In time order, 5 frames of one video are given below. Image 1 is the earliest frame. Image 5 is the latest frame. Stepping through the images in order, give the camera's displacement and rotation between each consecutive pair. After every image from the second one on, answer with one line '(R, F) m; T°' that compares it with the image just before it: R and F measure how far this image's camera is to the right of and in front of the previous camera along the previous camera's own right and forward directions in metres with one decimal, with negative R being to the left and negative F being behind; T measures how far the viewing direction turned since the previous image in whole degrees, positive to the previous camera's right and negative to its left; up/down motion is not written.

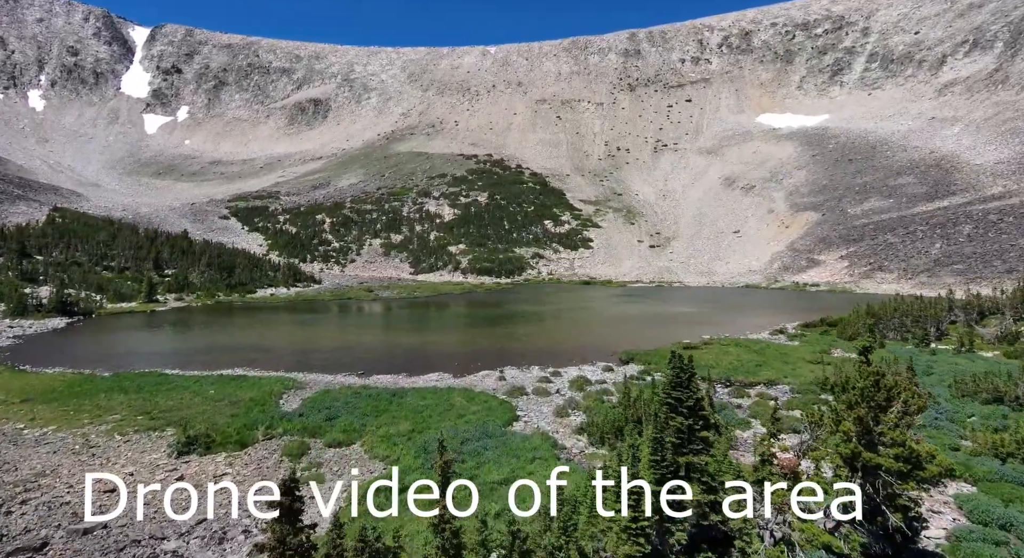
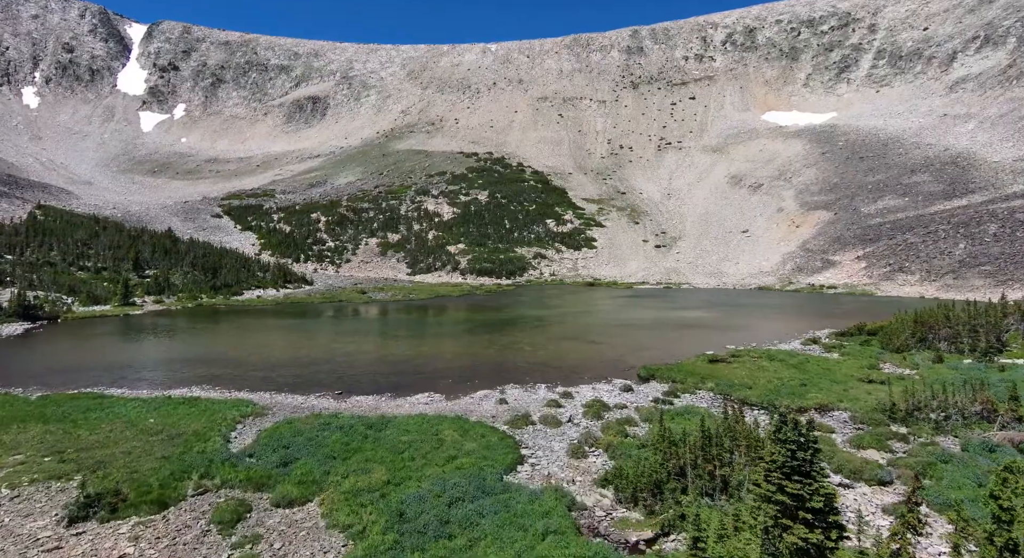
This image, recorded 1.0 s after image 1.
(-0.1, +2.6) m; 0°
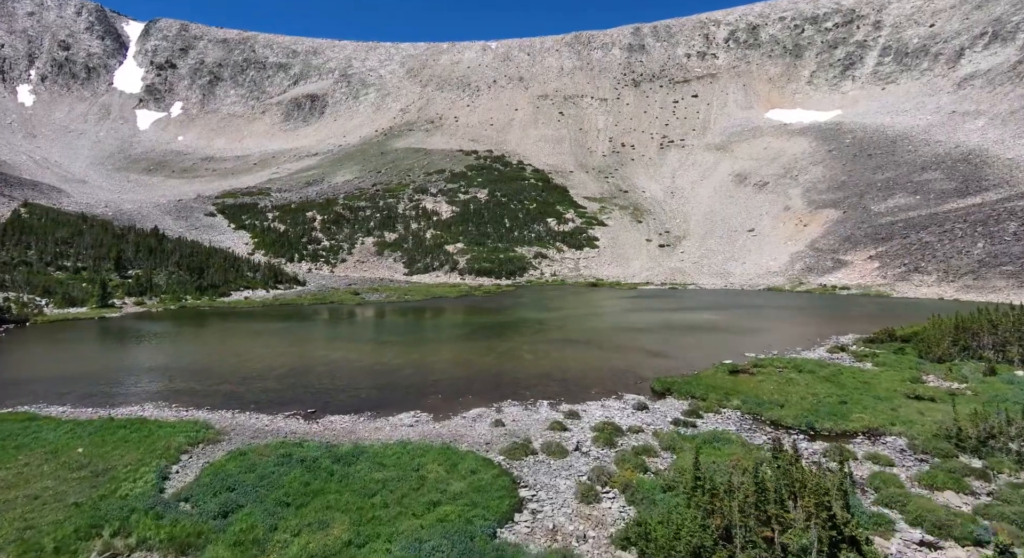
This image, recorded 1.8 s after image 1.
(+0.1, +1.9) m; 0°
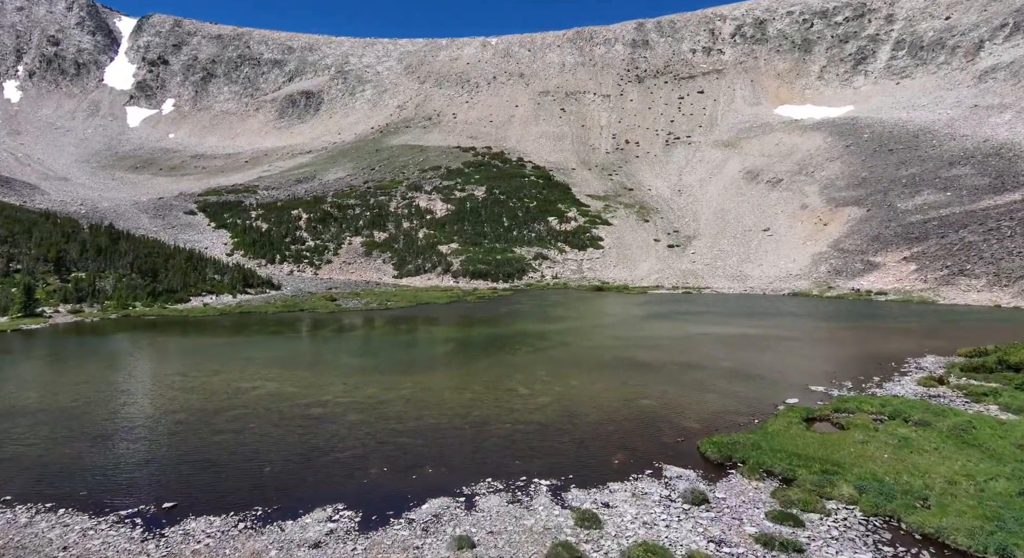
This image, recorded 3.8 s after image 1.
(+0.3, +5.0) m; 0°
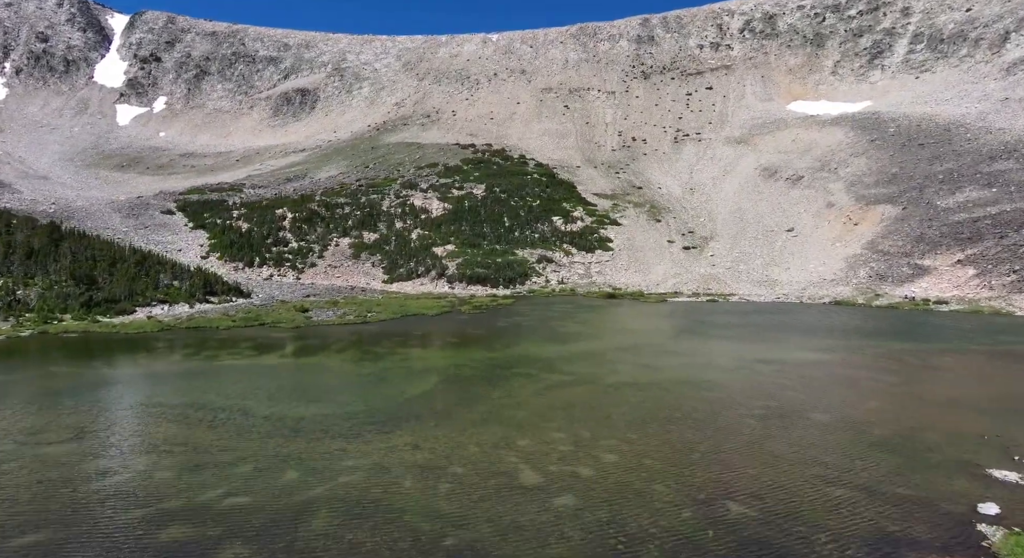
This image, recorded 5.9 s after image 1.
(0.0, +5.7) m; 0°
